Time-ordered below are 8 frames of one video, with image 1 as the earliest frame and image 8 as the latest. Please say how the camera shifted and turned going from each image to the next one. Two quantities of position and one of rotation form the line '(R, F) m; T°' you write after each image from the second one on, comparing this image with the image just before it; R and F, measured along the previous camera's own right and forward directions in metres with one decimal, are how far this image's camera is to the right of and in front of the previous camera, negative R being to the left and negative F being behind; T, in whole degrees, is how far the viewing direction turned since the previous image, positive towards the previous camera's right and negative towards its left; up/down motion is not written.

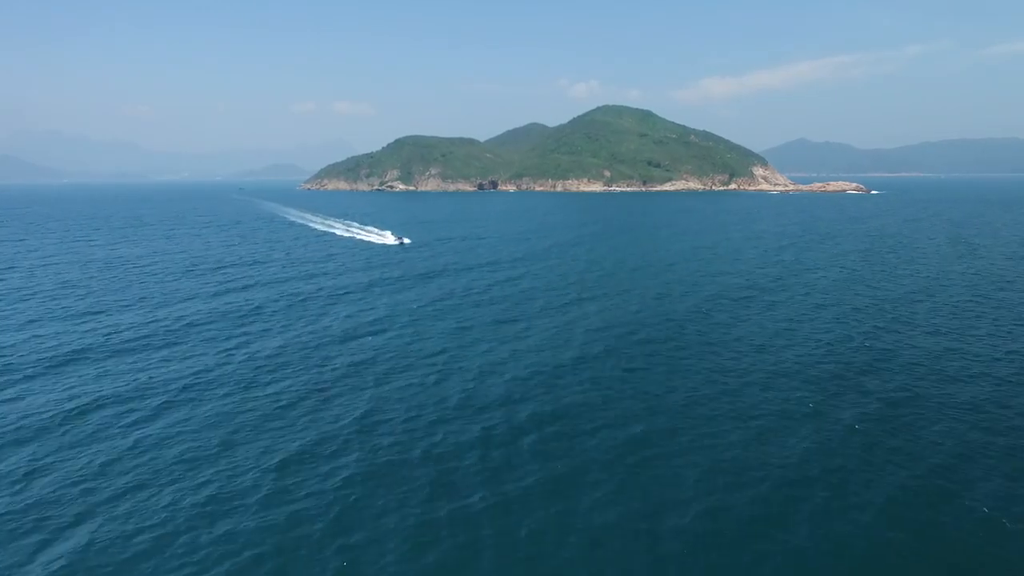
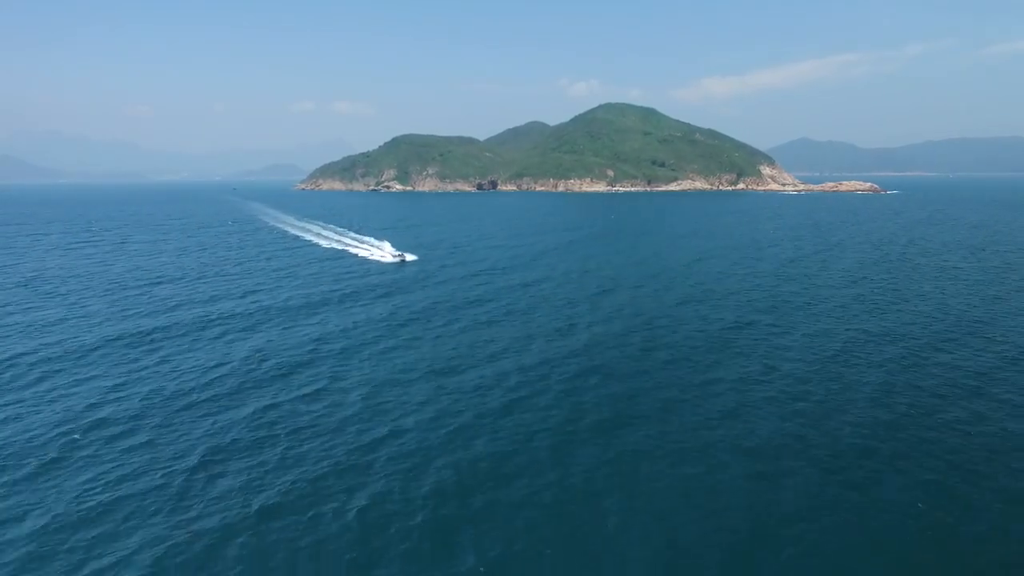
(+2.7, +19.1) m; 0°
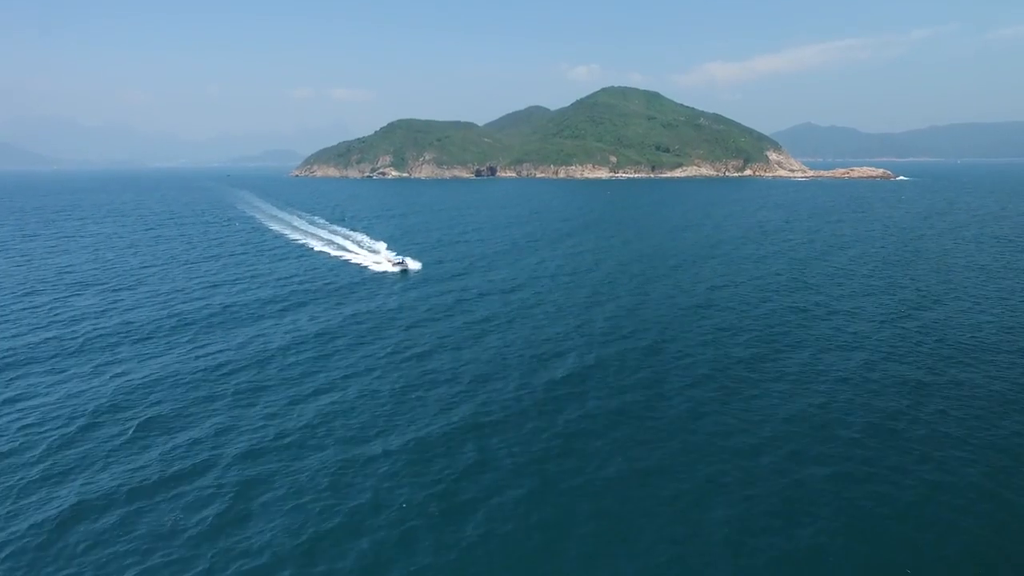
(+2.5, +16.4) m; 0°
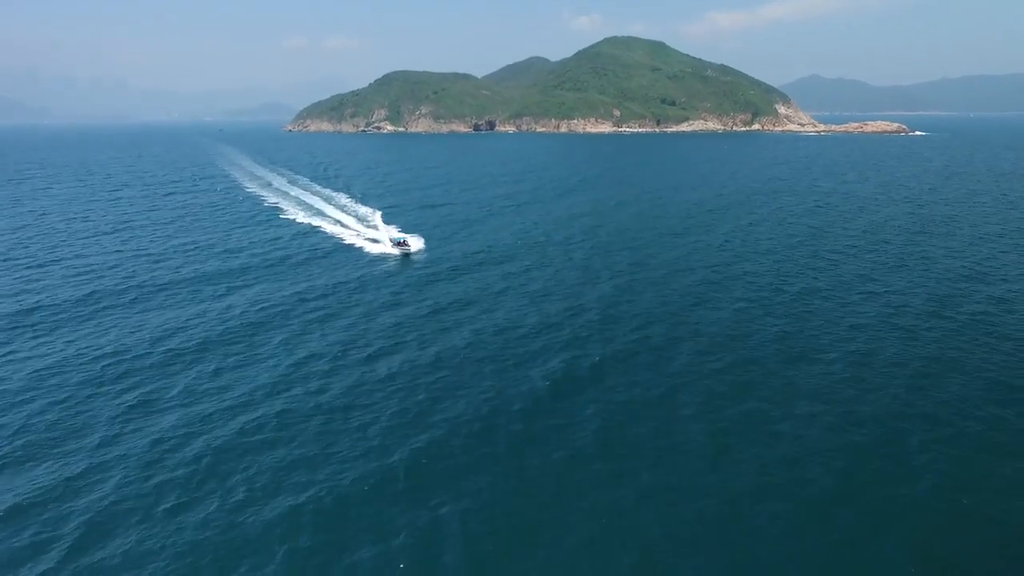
(+1.8, +12.3) m; 0°
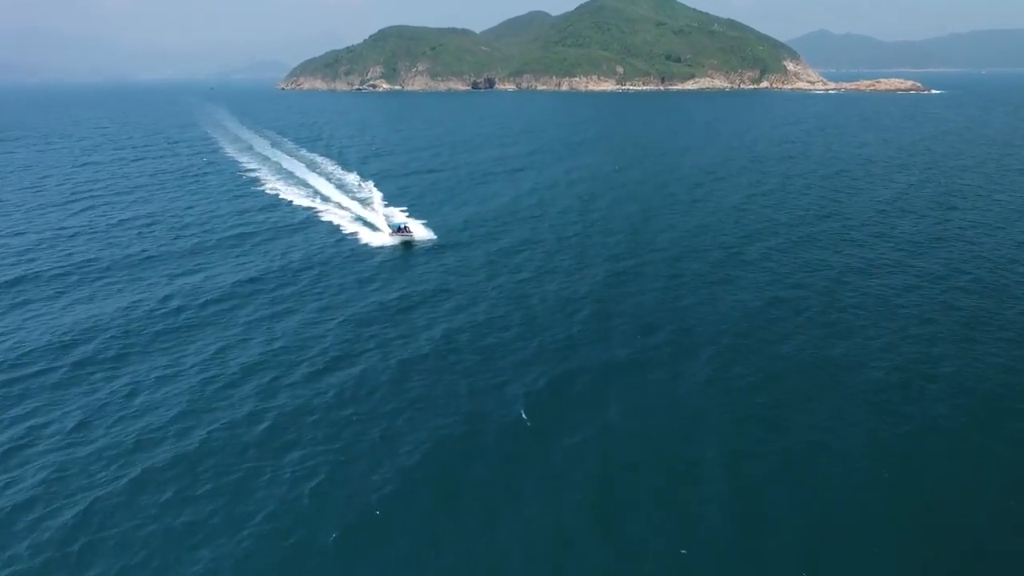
(+1.2, +9.2) m; 0°
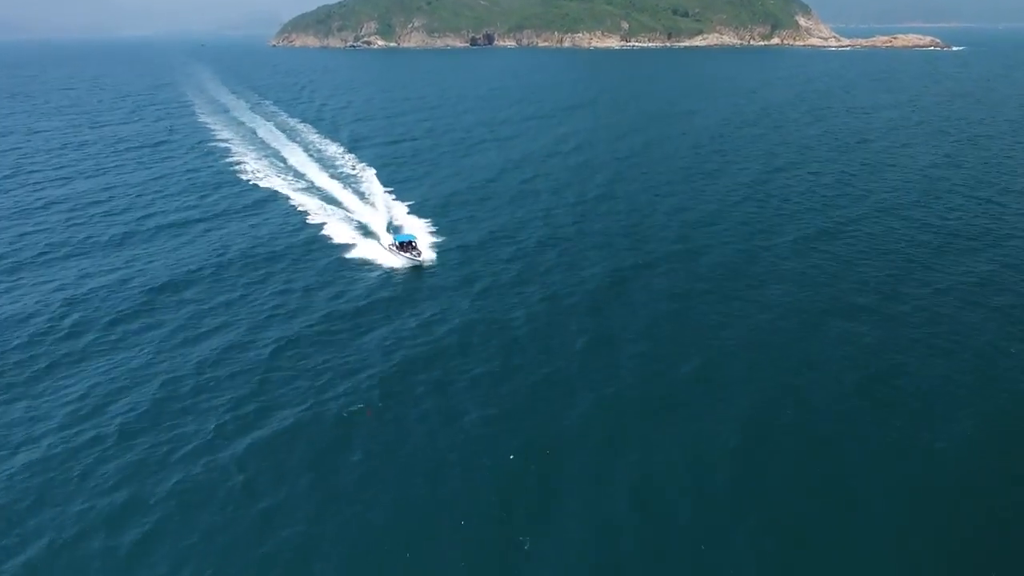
(+1.4, +10.7) m; 0°
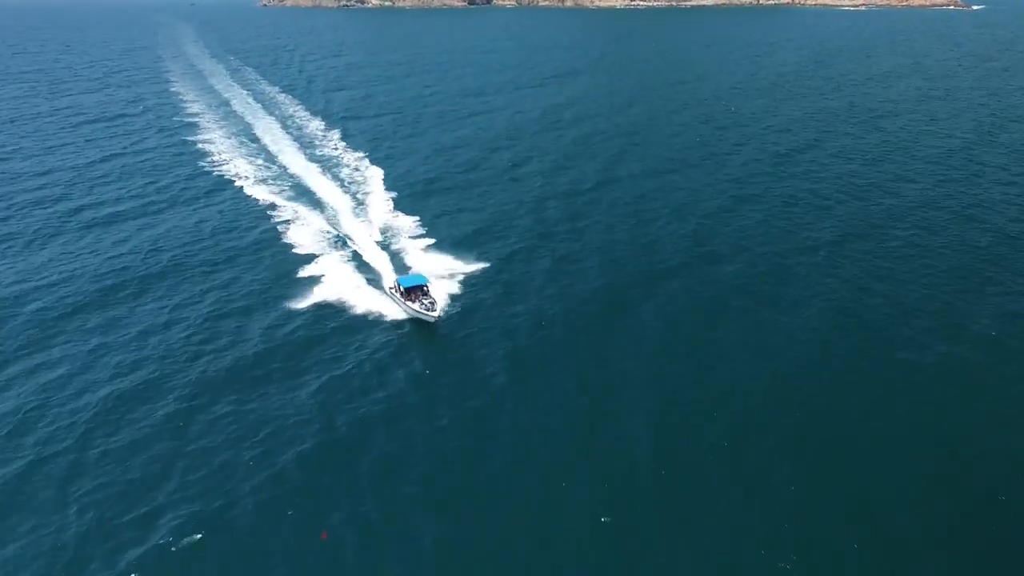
(+1.1, +9.0) m; 0°
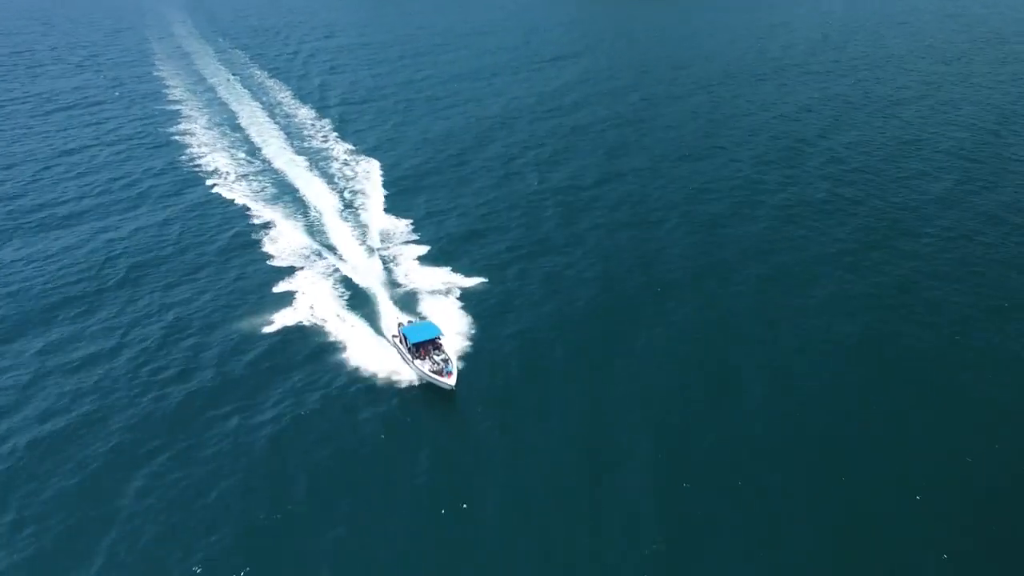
(+0.4, +4.4) m; 0°
